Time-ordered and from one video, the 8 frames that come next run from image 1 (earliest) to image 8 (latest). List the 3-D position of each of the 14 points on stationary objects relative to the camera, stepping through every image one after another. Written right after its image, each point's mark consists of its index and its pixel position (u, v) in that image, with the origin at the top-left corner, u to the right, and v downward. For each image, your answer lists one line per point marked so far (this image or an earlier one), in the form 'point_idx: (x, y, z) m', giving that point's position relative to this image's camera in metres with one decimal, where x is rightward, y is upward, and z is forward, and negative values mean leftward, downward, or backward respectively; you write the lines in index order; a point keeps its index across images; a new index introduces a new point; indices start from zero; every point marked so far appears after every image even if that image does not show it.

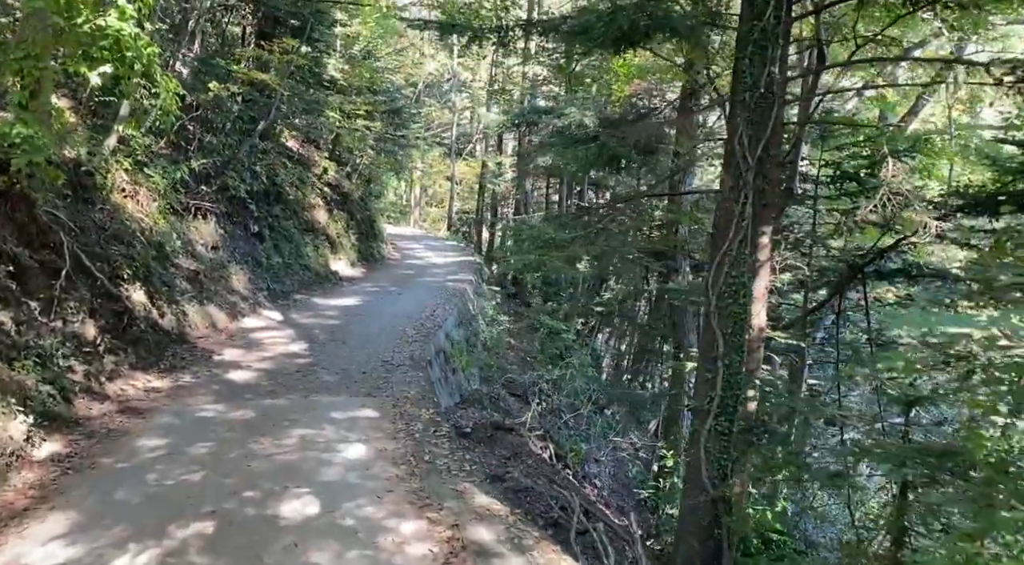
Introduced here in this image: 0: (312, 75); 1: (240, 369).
0: (-4.1, +4.3, +16.9) m
1: (-3.4, -1.1, +10.2) m
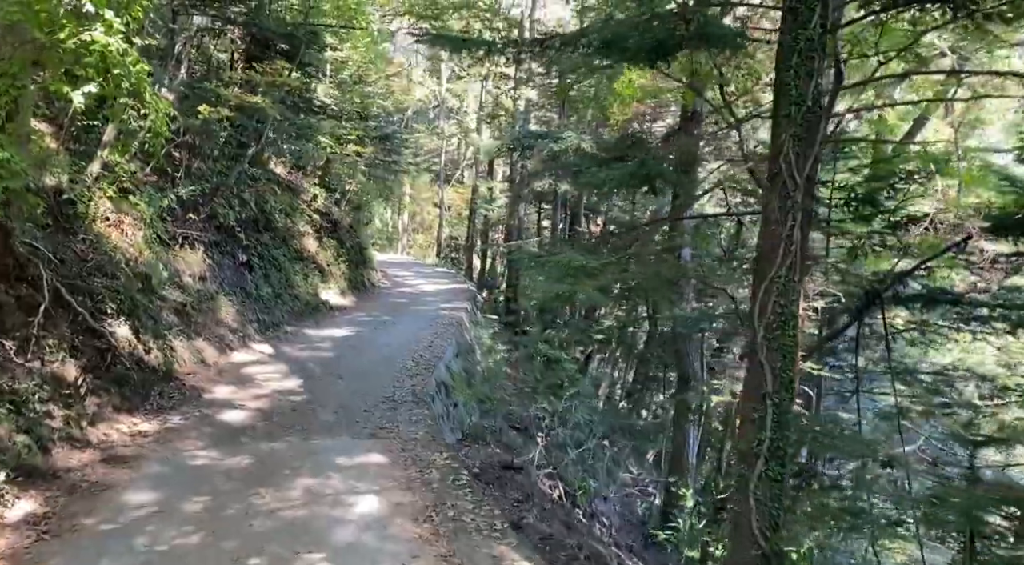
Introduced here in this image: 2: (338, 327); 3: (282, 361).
0: (-4.2, +3.7, +16.5) m
1: (-3.3, -1.5, +9.6) m
2: (-3.3, -0.9, +15.7) m
3: (-3.3, -1.1, +12.0) m
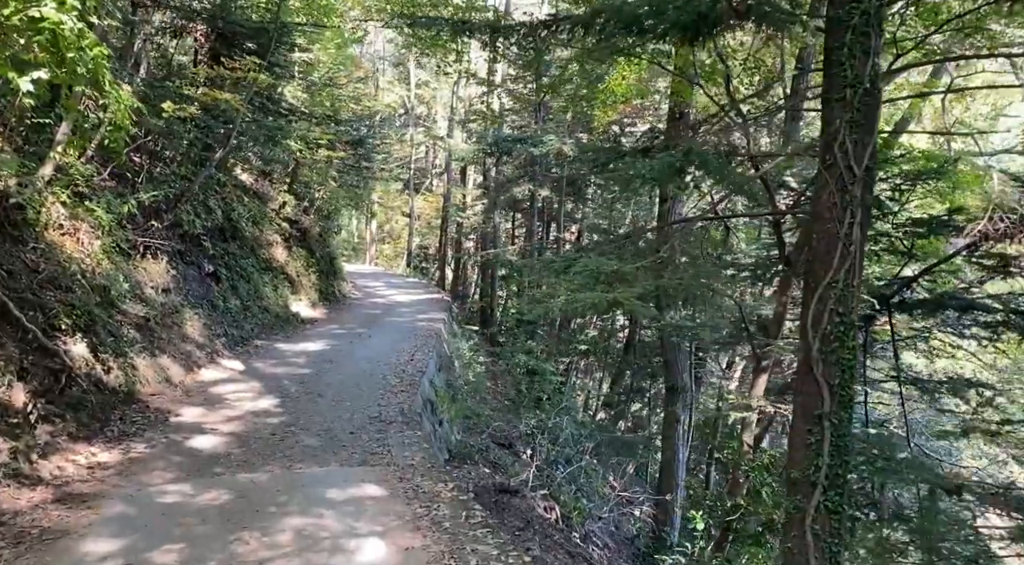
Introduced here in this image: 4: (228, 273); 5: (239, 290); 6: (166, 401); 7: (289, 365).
0: (-4.6, +3.5, +15.7) m
1: (-3.3, -1.6, +8.8) m
2: (-3.6, -1.1, +14.9) m
3: (-3.5, -1.3, +11.2) m
4: (-5.0, +0.2, +14.3) m
5: (-4.8, -0.1, +14.5) m
6: (-4.1, -1.4, +9.6) m
7: (-3.3, -1.2, +12.1) m
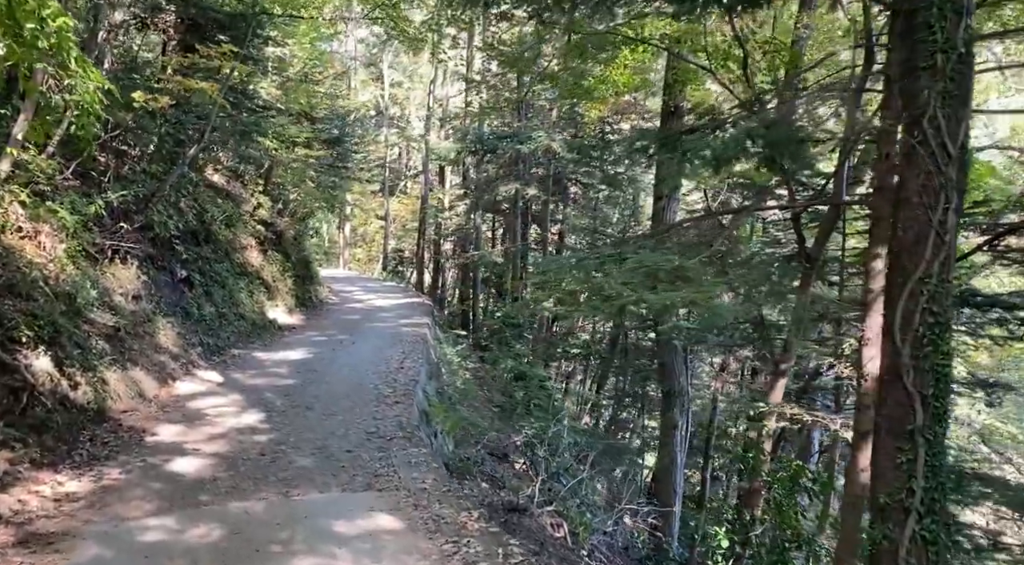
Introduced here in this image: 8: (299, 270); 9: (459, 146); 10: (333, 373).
0: (-4.8, +3.4, +14.9) m
1: (-3.2, -1.7, +8.0) m
2: (-3.8, -1.1, +14.1) m
3: (-3.5, -1.4, +10.4) m
4: (-5.1, +0.1, +13.5) m
5: (-5.0, -0.2, +13.7) m
6: (-4.0, -1.5, +8.8) m
7: (-3.3, -1.3, +11.3) m
8: (-5.1, +0.3, +19.6) m
9: (-1.3, +3.3, +19.9) m
10: (-2.5, -1.3, +11.6) m
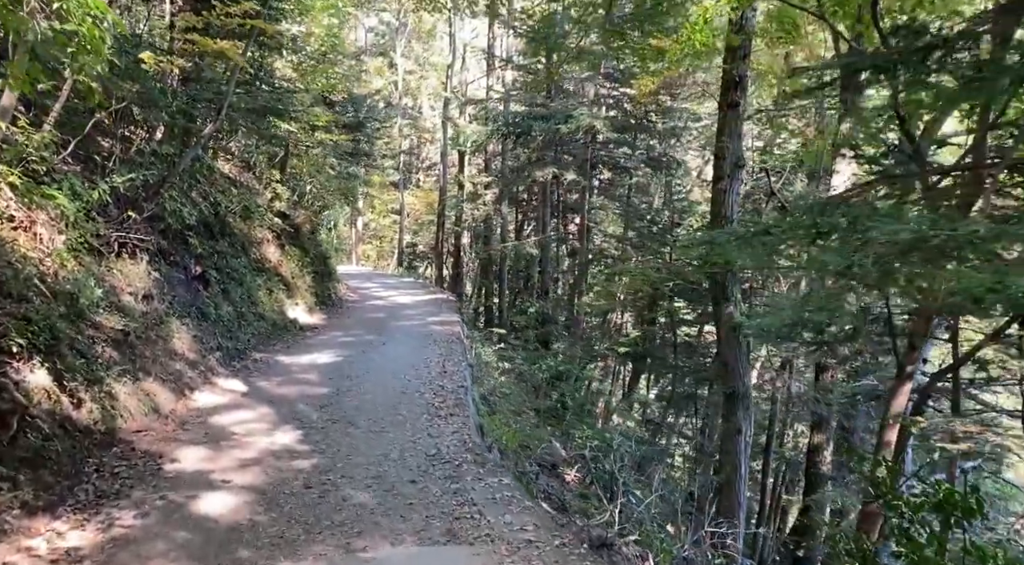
0: (-4.1, +3.4, +13.6) m
1: (-2.5, -1.7, +6.7) m
2: (-3.0, -1.1, +12.8) m
3: (-2.7, -1.3, +9.1) m
4: (-4.4, +0.1, +12.2) m
5: (-4.3, -0.2, +12.4) m
6: (-3.3, -1.4, +7.5) m
7: (-2.6, -1.2, +10.1) m
8: (-4.3, +0.4, +18.3) m
9: (-0.5, +3.5, +18.5) m
10: (-1.8, -1.2, +10.3) m
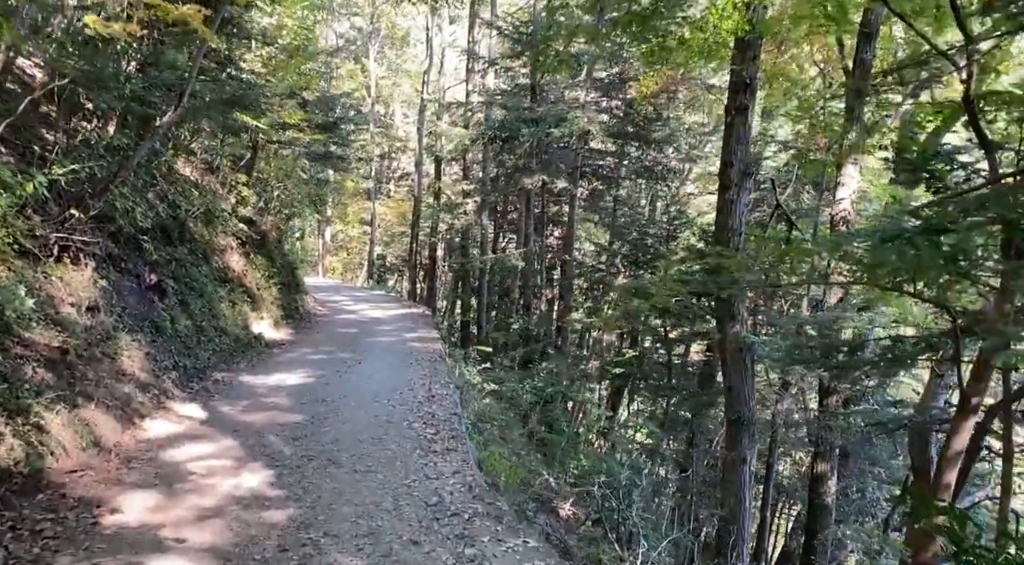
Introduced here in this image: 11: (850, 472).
0: (-4.3, +3.3, +12.4) m
1: (-2.4, -1.7, +5.5) m
2: (-3.2, -1.2, +11.6) m
3: (-2.7, -1.4, +7.9) m
4: (-4.5, 0.0, +10.9) m
5: (-4.4, -0.3, +11.1) m
6: (-3.2, -1.5, +6.3) m
7: (-2.6, -1.4, +8.8) m
8: (-4.7, +0.1, +17.1) m
9: (-0.9, +3.2, +17.5) m
10: (-1.8, -1.4, +9.2) m
11: (+5.8, -3.2, +14.0) m
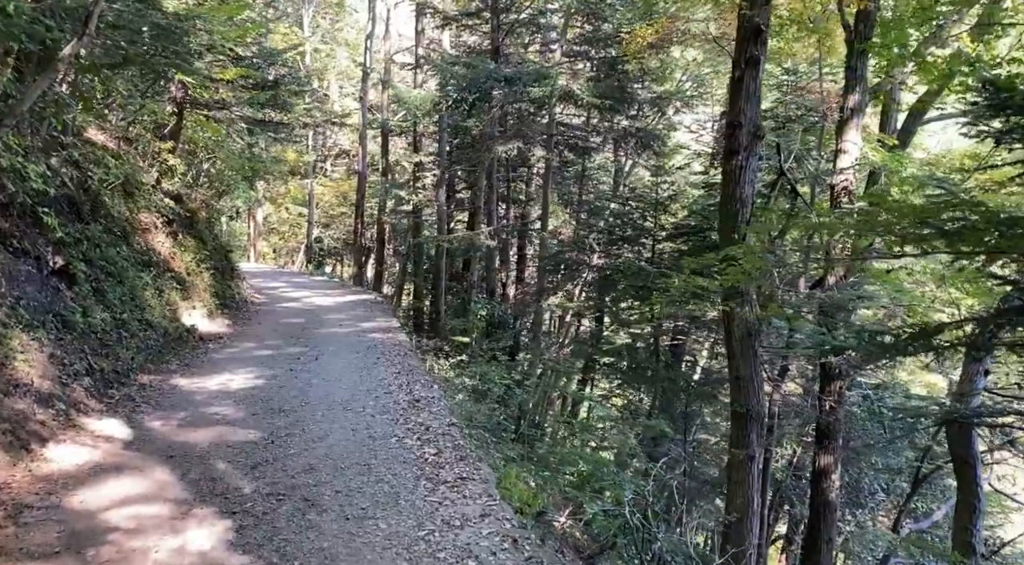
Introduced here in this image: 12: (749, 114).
0: (-4.6, +3.5, +10.3) m
1: (-2.1, -1.6, +3.7) m
2: (-3.4, -1.0, +9.7) m
3: (-2.6, -1.3, +6.0) m
4: (-4.6, +0.1, +8.9) m
5: (-4.5, -0.1, +9.1) m
6: (-2.9, -1.4, +4.4) m
7: (-2.5, -1.2, +7.0) m
8: (-5.3, +0.4, +15.0) m
9: (-1.6, +3.5, +15.7) m
10: (-1.8, -1.2, +7.4) m
11: (+5.4, -2.9, +12.9) m
12: (+3.0, +2.2, +10.5) m
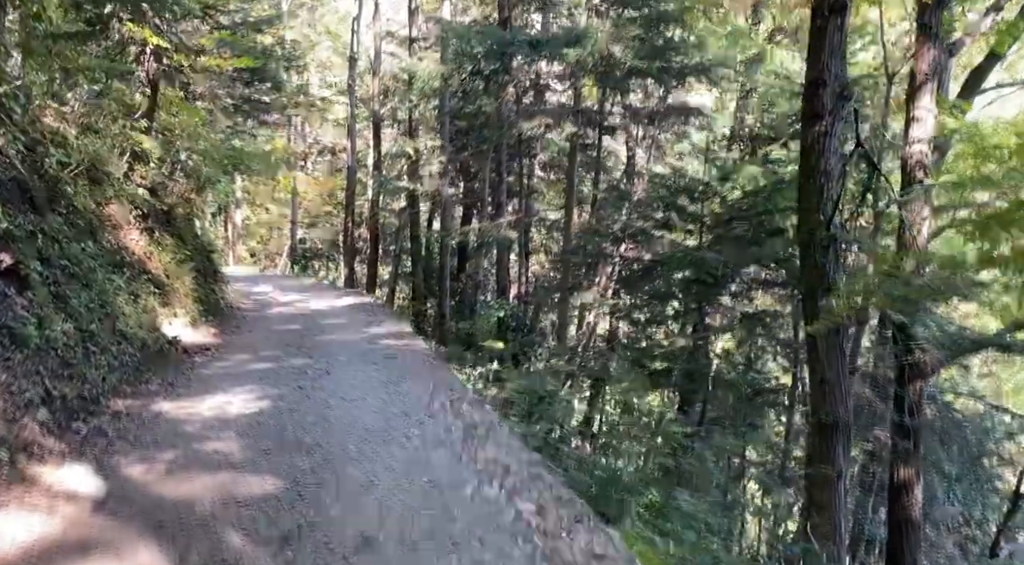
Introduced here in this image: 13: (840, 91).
0: (-4.1, +3.4, +8.5) m
1: (-1.3, -1.6, +2.0) m
2: (-2.8, -1.0, +7.9) m
3: (-1.9, -1.3, +4.3) m
4: (-4.1, +0.1, +7.1) m
5: (-3.9, -0.2, +7.3) m
6: (-2.2, -1.4, +2.6) m
7: (-1.9, -1.2, +5.3) m
8: (-5.0, +0.4, +13.2) m
9: (-1.3, +3.5, +14.0) m
10: (-1.1, -1.1, +5.6) m
11: (+5.9, -2.7, +11.4) m
12: (+3.5, +2.3, +8.9) m
13: (+3.6, +2.1, +8.9) m
